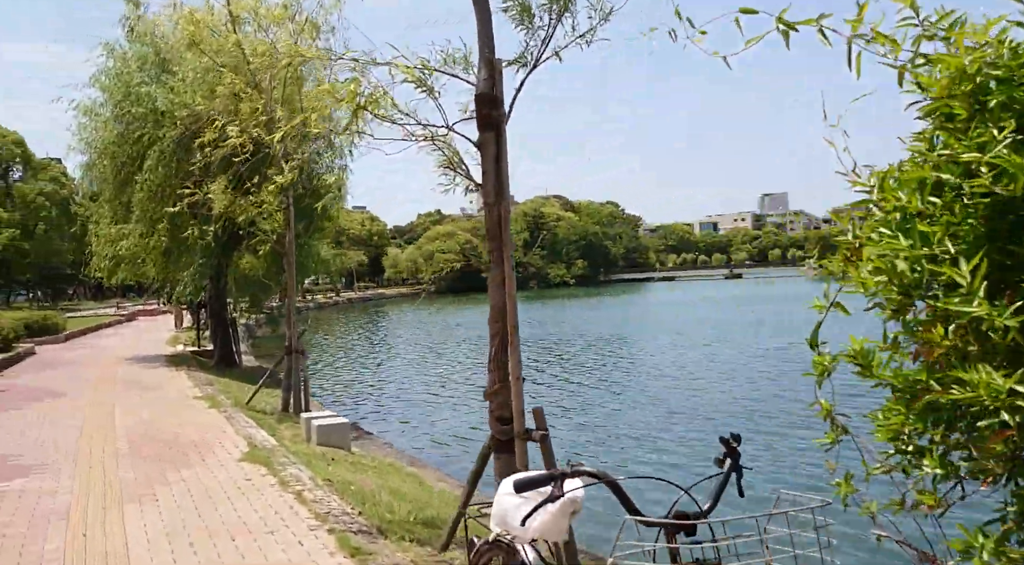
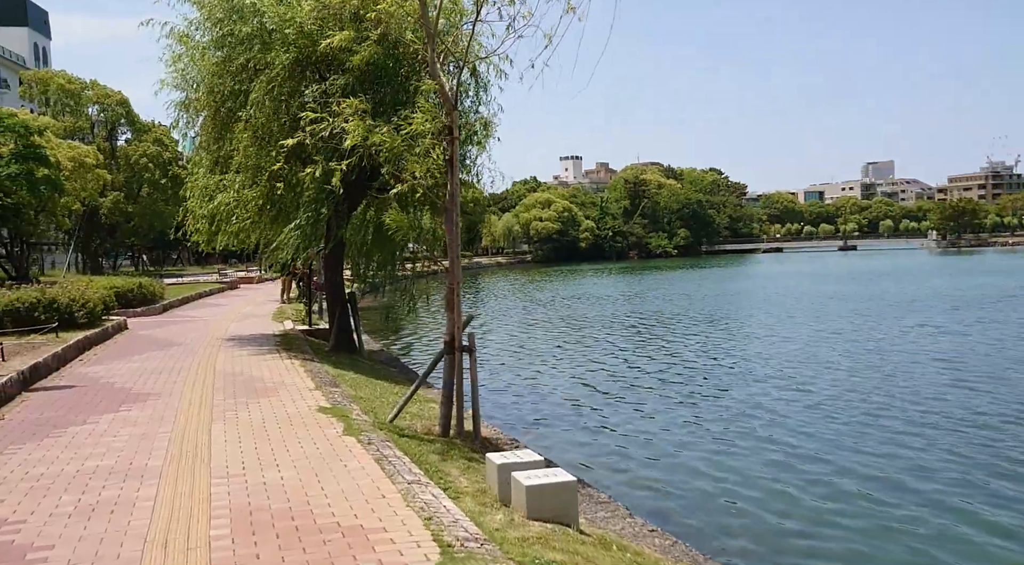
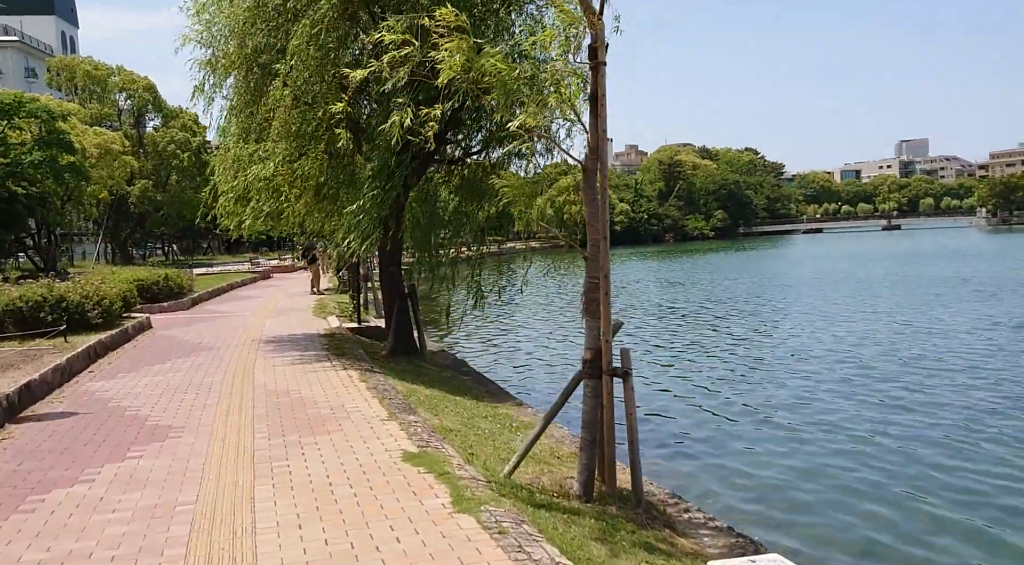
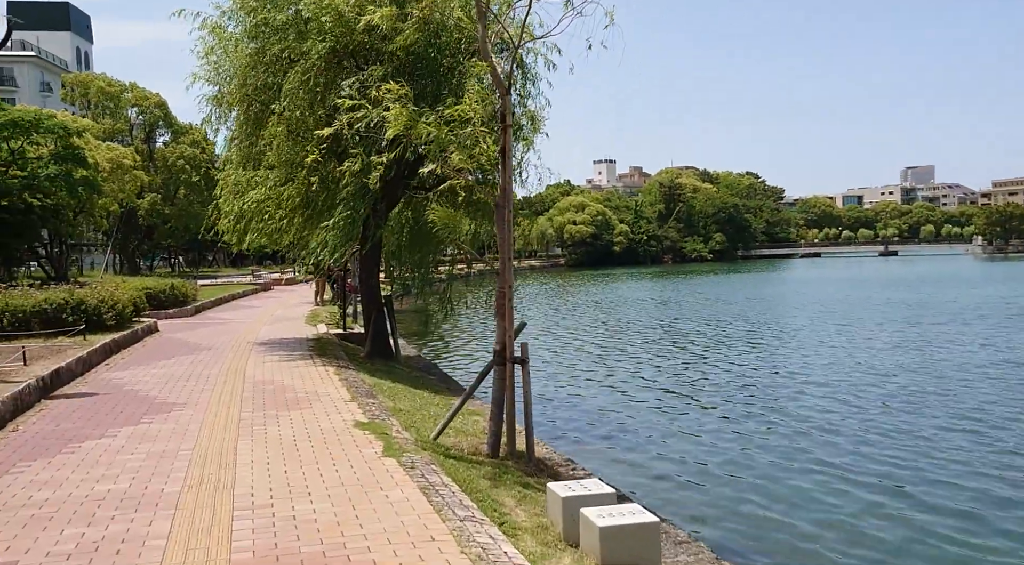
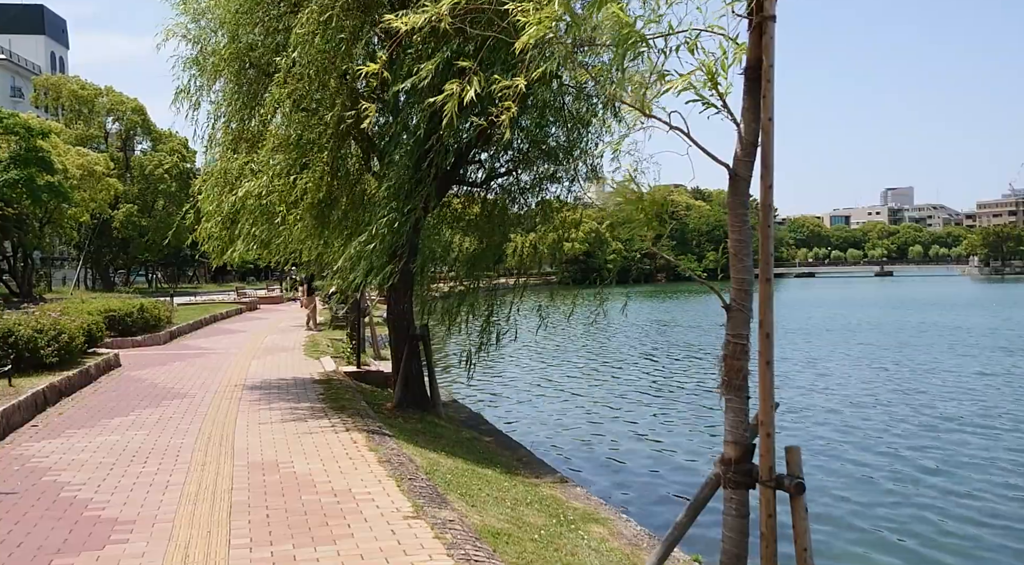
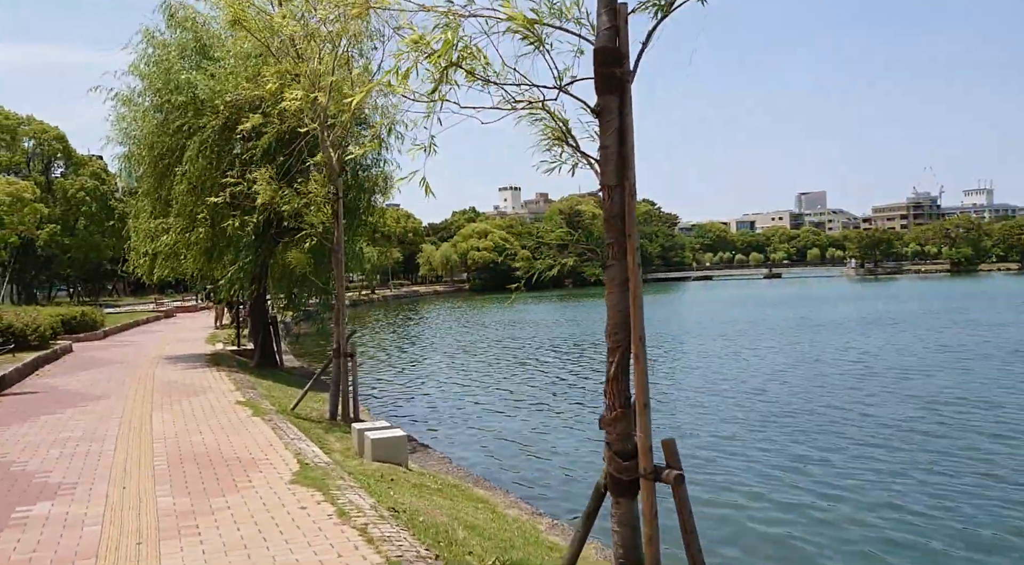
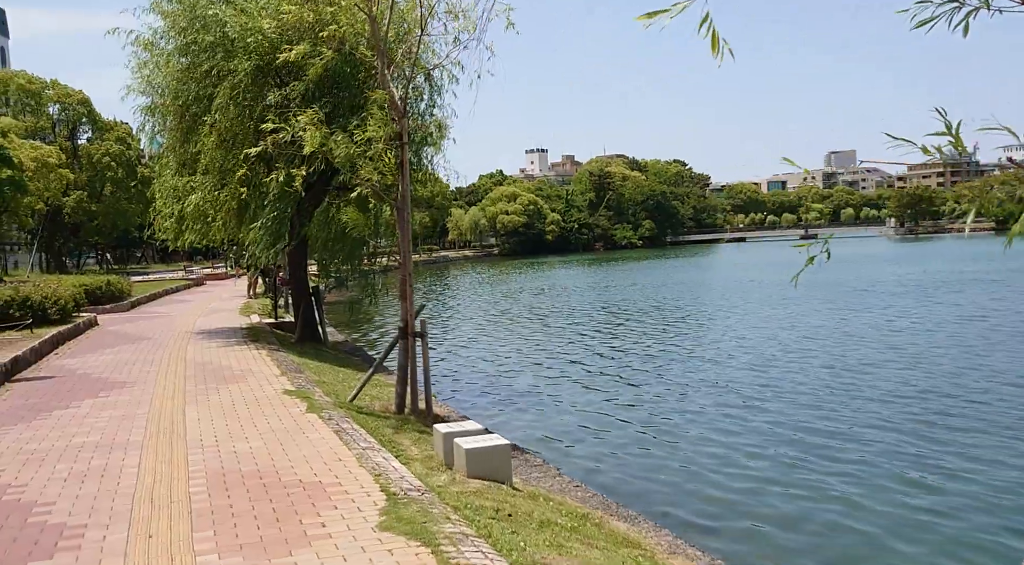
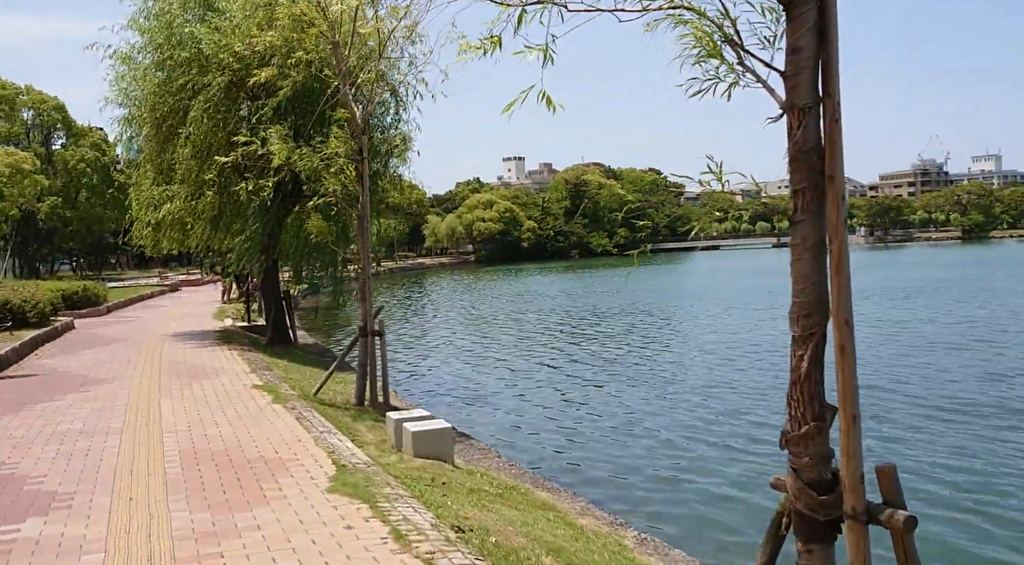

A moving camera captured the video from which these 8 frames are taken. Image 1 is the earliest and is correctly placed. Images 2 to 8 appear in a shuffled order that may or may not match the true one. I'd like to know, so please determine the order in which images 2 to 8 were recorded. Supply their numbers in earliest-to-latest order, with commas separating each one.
6, 8, 7, 2, 4, 3, 5
